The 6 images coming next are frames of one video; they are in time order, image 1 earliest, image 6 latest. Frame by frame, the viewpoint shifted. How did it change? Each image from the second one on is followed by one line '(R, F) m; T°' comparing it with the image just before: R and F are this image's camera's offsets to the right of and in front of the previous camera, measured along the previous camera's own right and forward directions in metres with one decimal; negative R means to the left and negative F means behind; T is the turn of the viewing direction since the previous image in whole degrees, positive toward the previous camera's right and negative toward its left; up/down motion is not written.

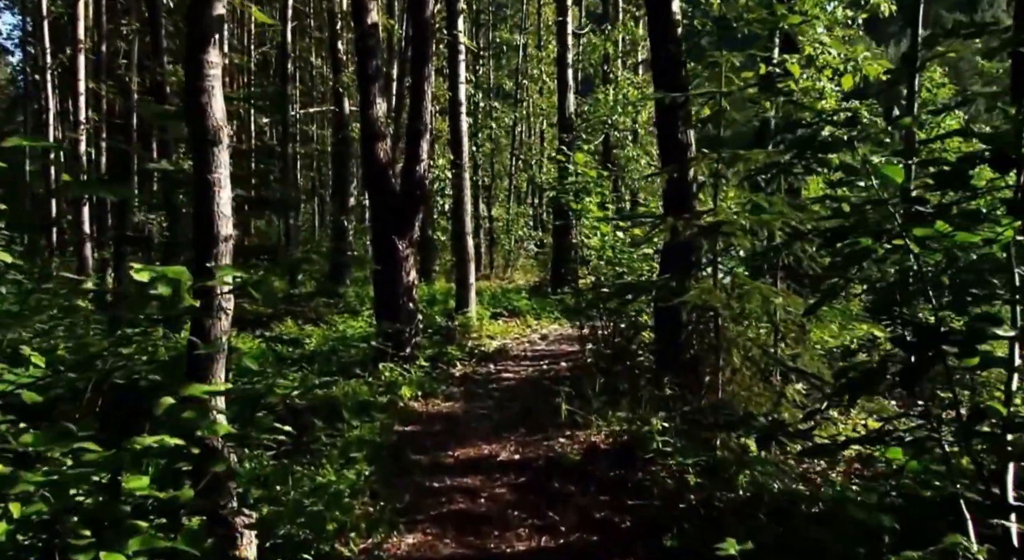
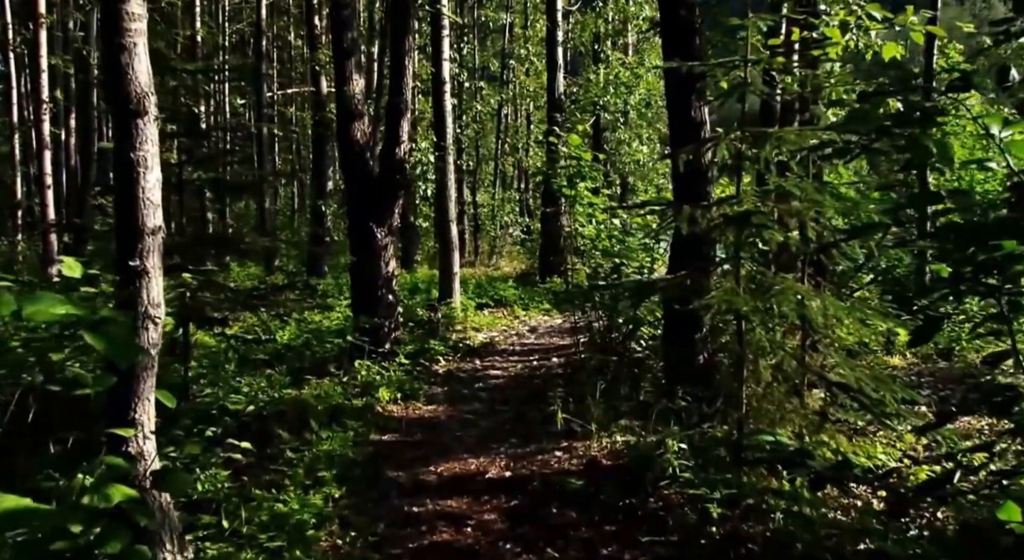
(0.0, +1.0) m; +1°
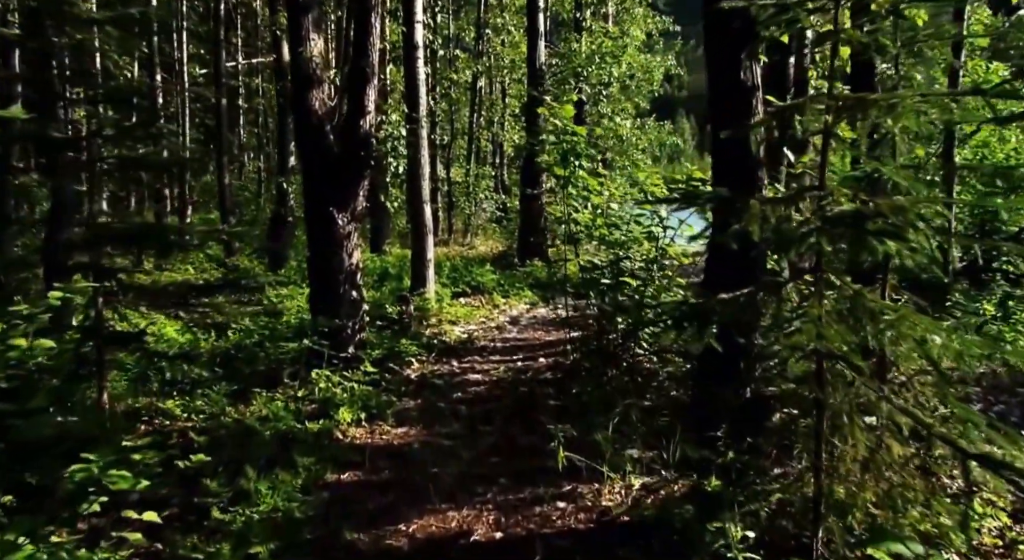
(-0.1, +1.8) m; +1°
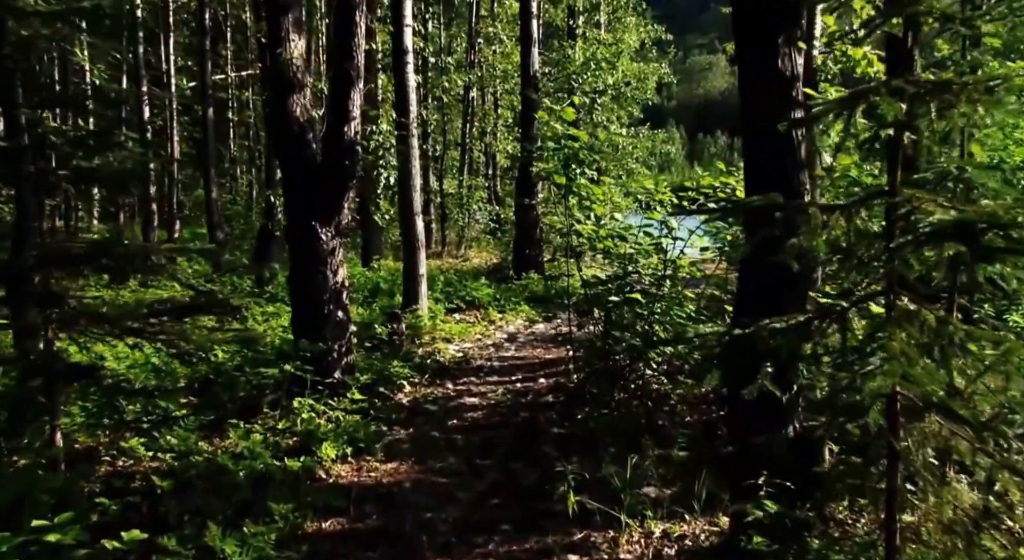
(0.0, +0.9) m; 0°
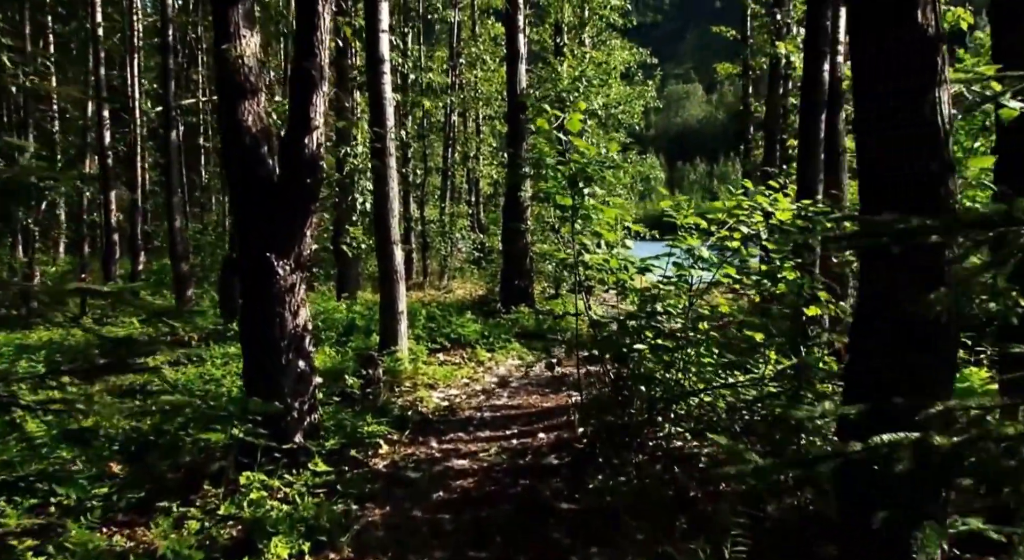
(-0.1, +1.8) m; +1°
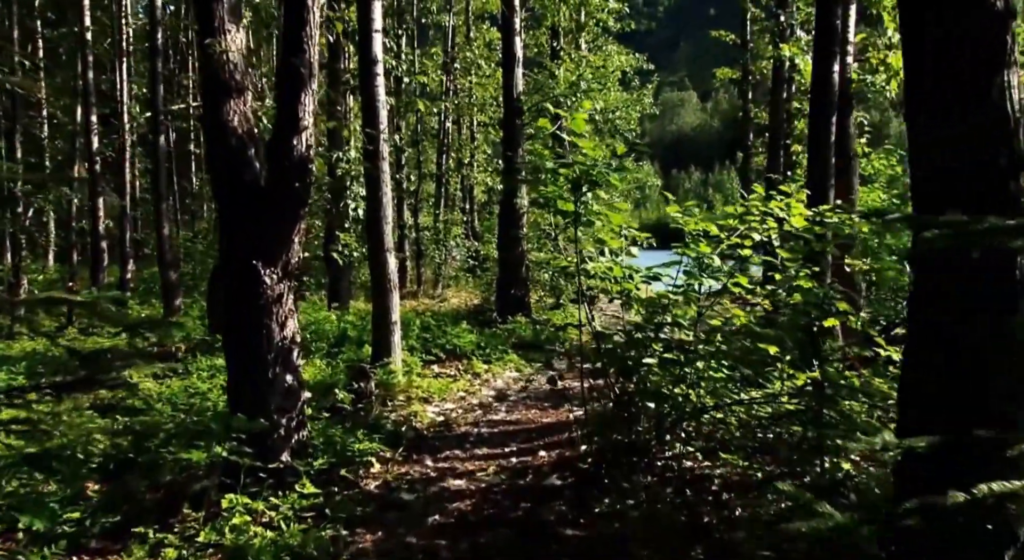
(-0.1, +0.5) m; 0°
